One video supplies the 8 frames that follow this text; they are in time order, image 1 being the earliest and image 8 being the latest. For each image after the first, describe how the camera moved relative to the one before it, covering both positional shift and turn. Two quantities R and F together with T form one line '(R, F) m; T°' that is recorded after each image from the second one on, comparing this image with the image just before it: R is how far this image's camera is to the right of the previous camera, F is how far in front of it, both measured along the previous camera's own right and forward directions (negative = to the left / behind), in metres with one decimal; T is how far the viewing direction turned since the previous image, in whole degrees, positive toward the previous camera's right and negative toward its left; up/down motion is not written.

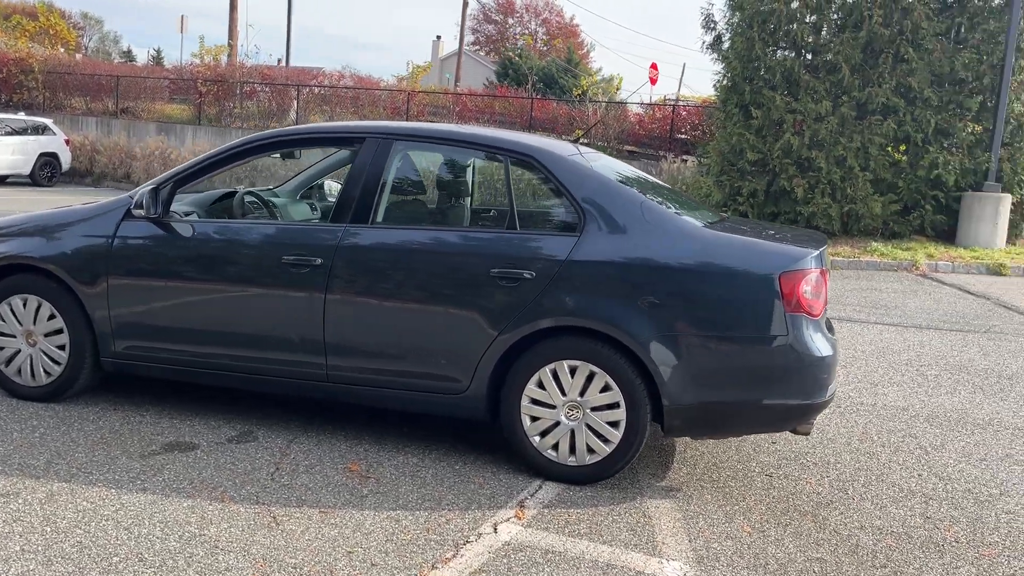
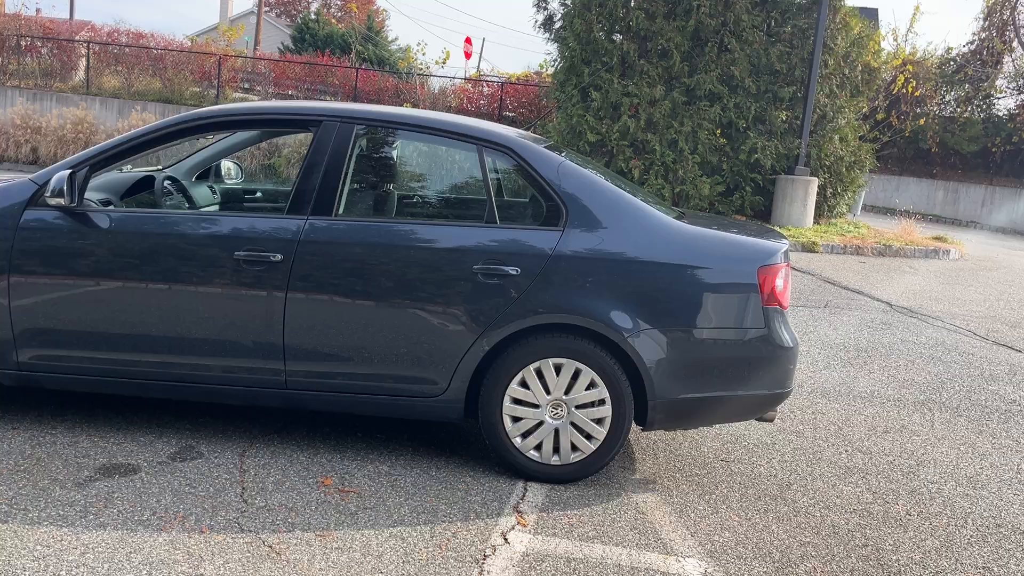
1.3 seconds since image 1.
(-0.8, +0.2) m; +13°
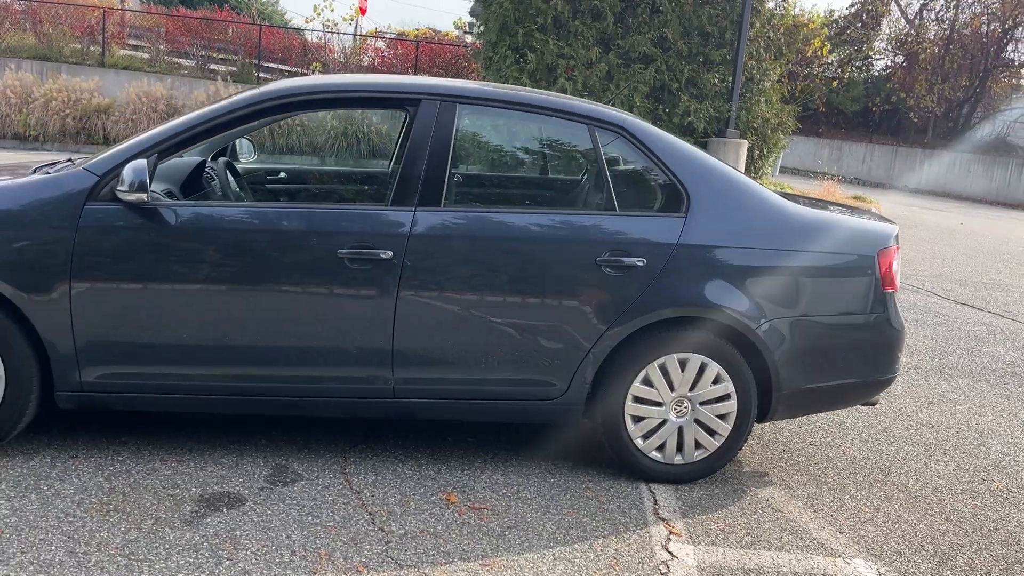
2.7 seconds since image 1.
(-1.0, +0.3) m; +8°
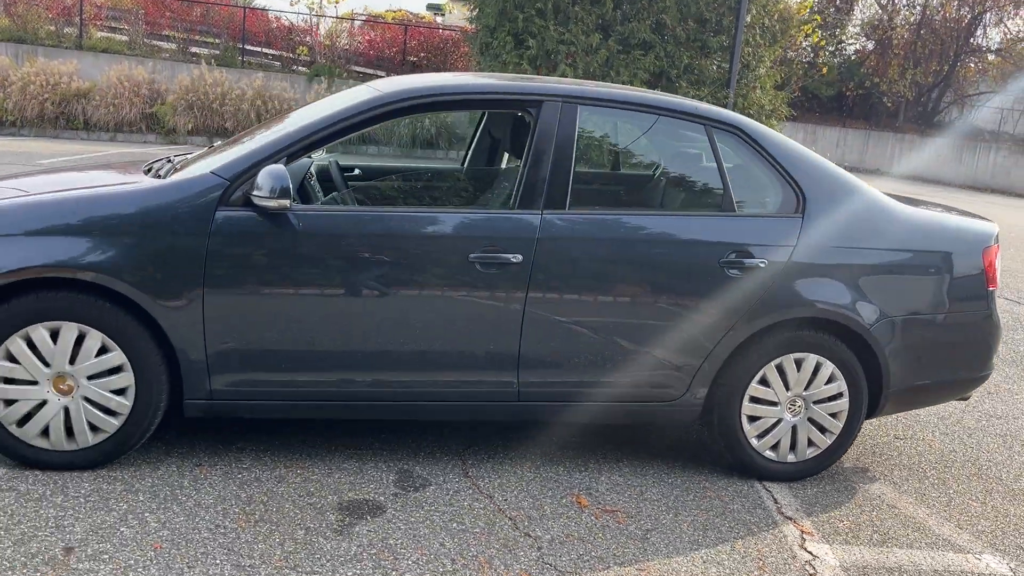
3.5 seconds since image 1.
(-0.6, 0.0) m; +2°
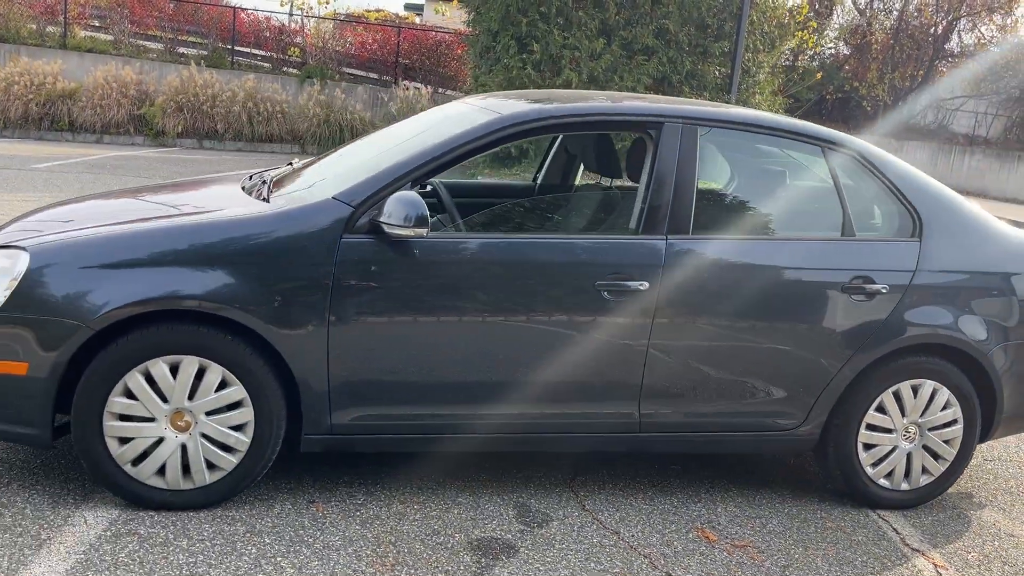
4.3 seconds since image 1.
(-0.6, +0.1) m; +2°
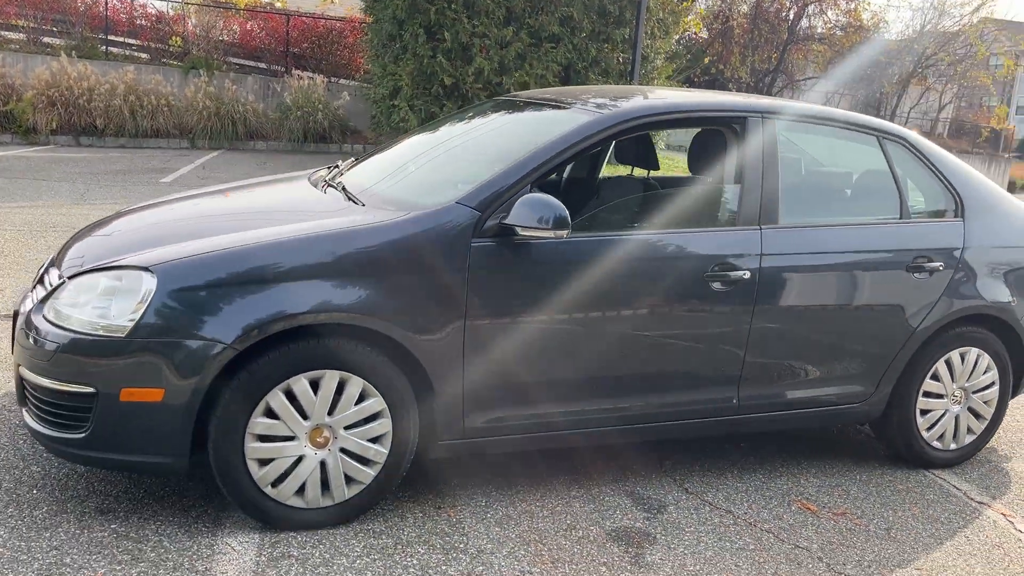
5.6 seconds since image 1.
(-0.9, 0.0) m; +9°
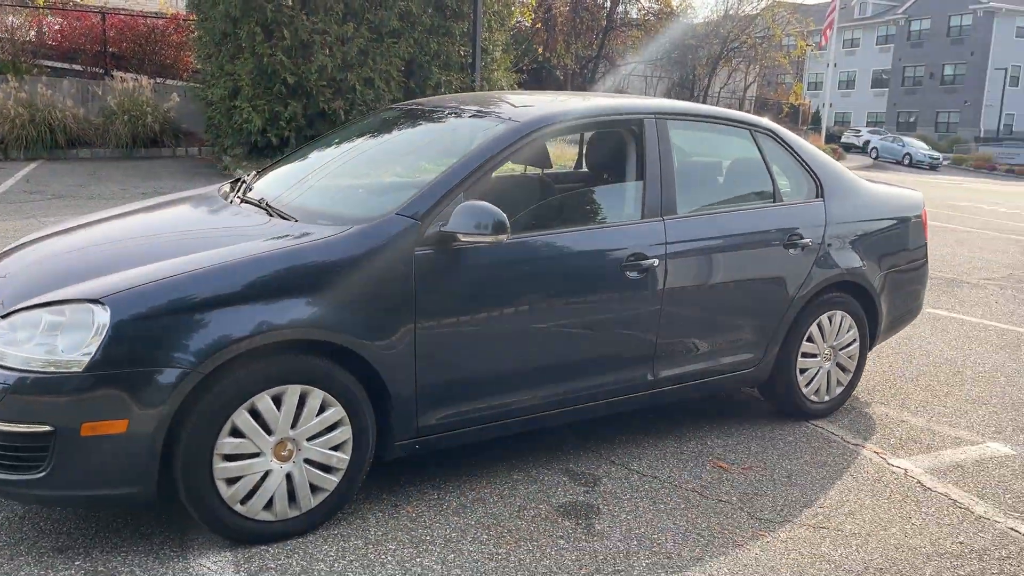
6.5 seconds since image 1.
(-0.4, -0.2) m; +11°
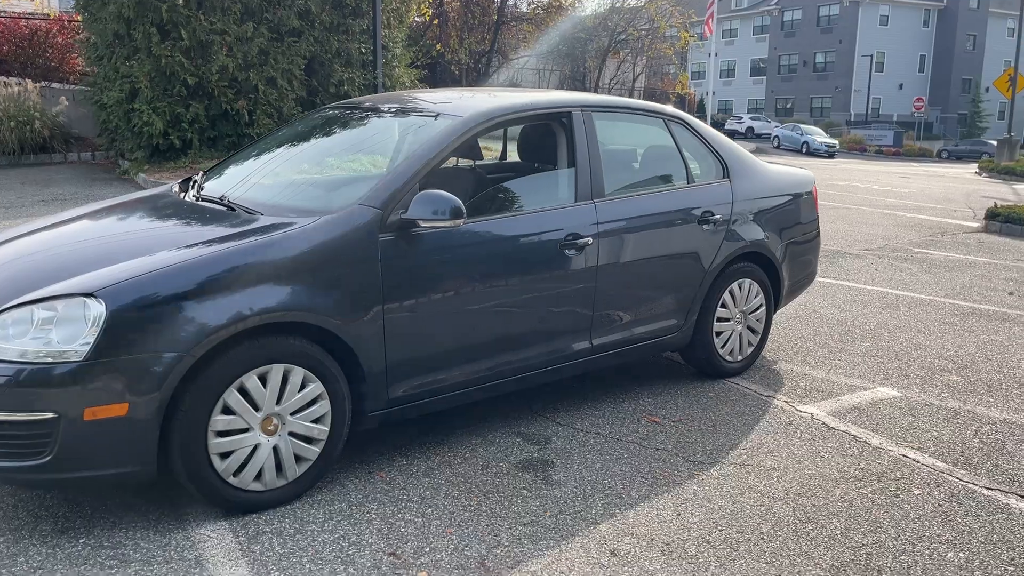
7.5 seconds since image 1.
(-0.2, -0.3) m; +7°
